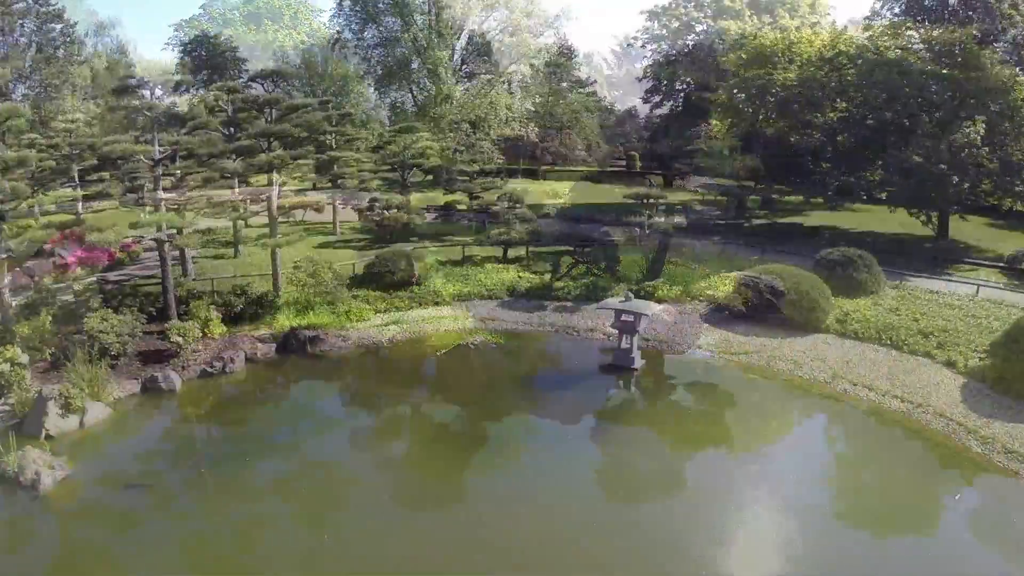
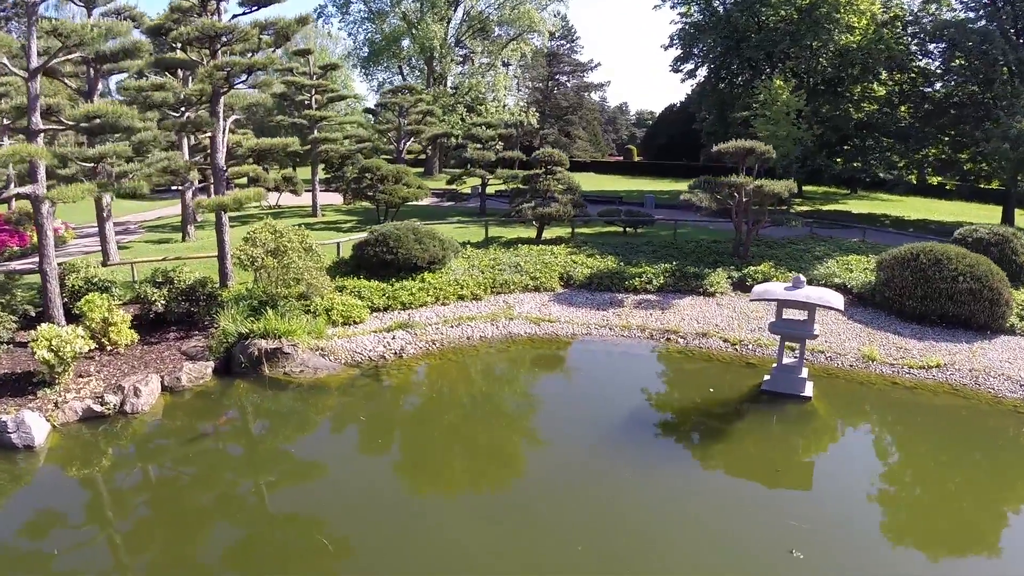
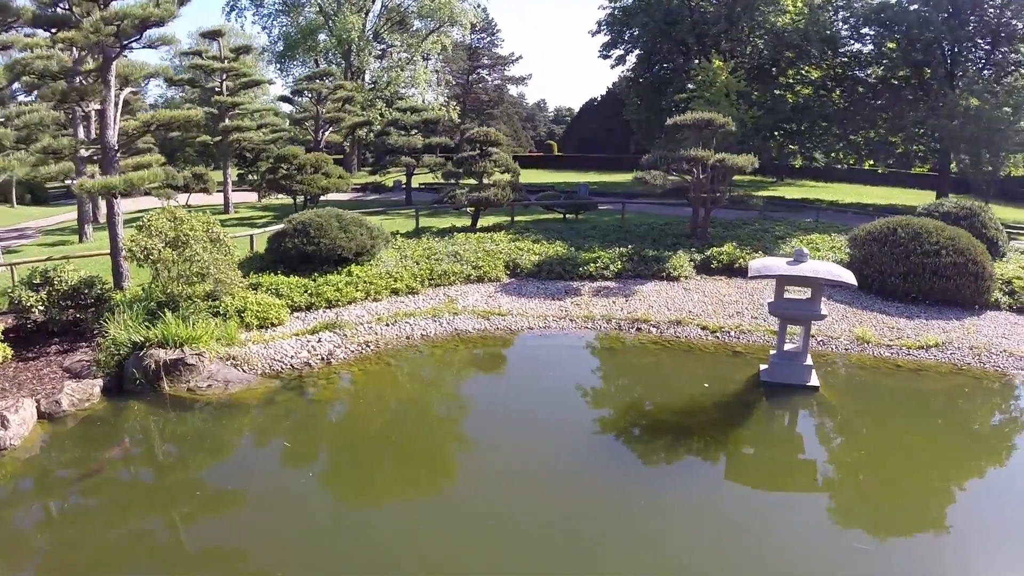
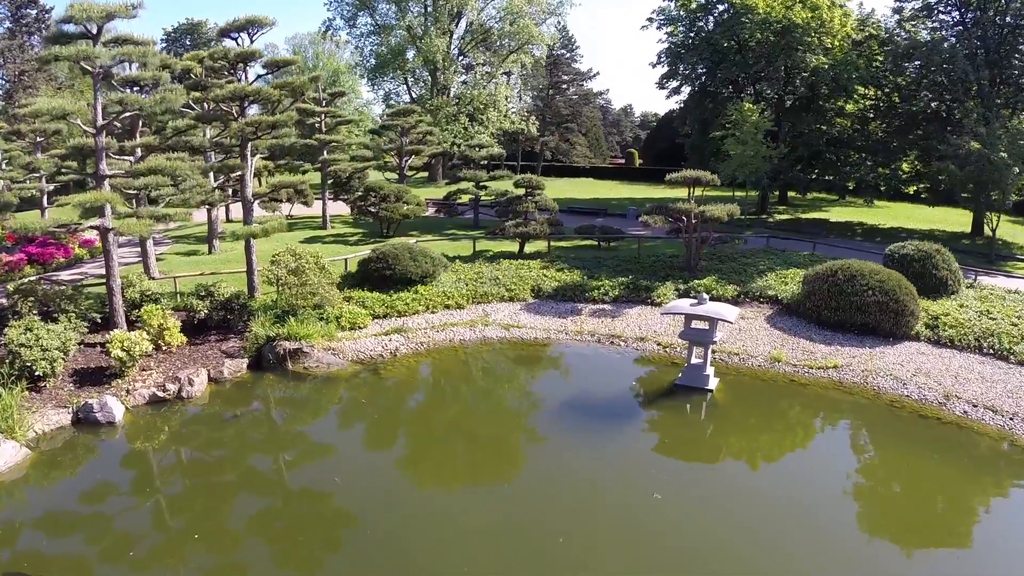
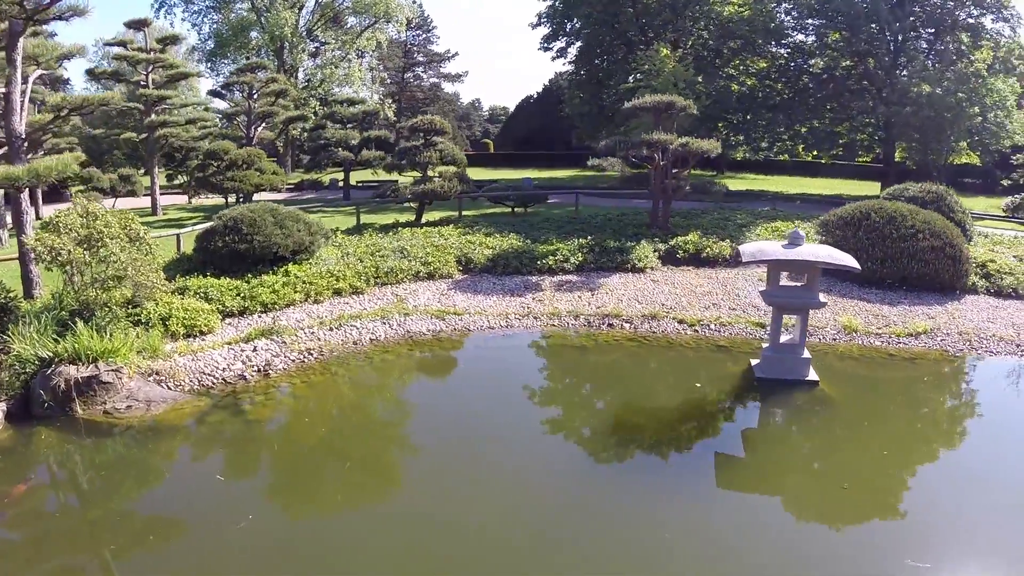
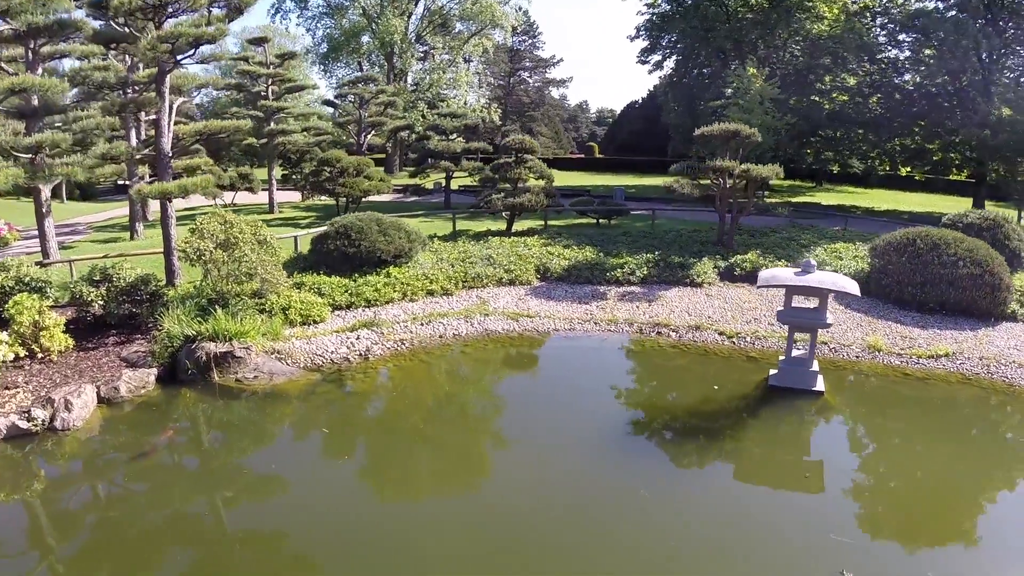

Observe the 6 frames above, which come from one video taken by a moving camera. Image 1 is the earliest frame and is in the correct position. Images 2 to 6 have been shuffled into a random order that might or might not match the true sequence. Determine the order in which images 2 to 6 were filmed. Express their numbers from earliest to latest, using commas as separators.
4, 2, 6, 3, 5
